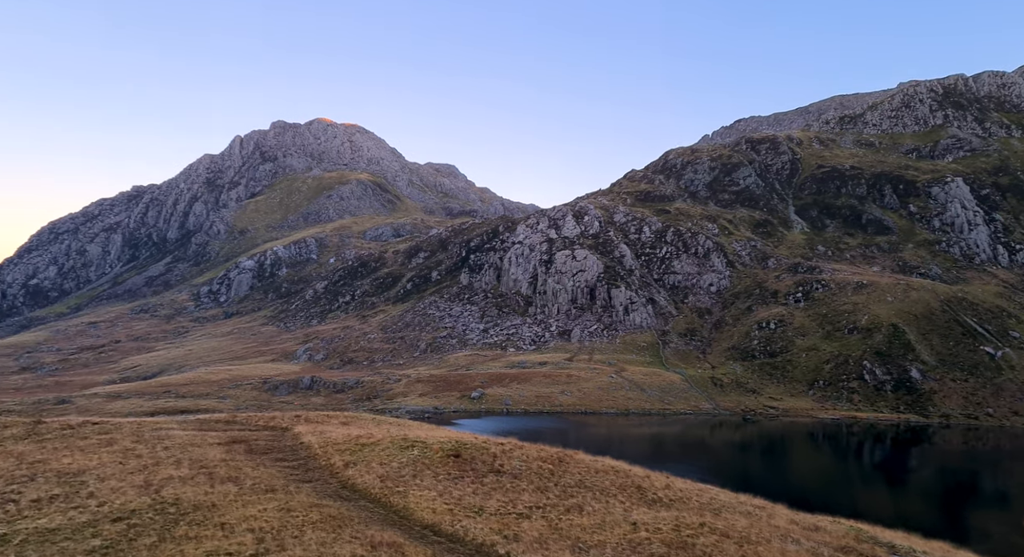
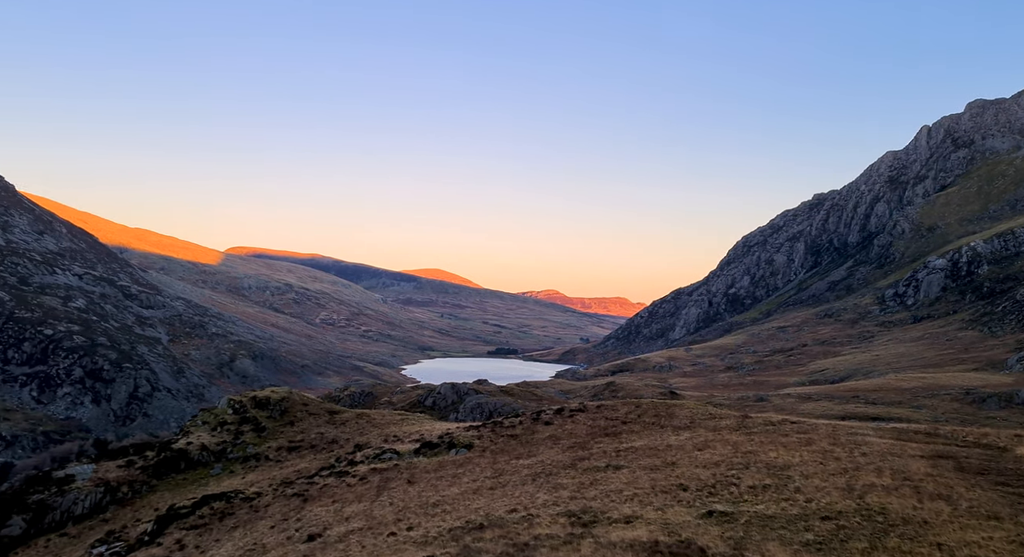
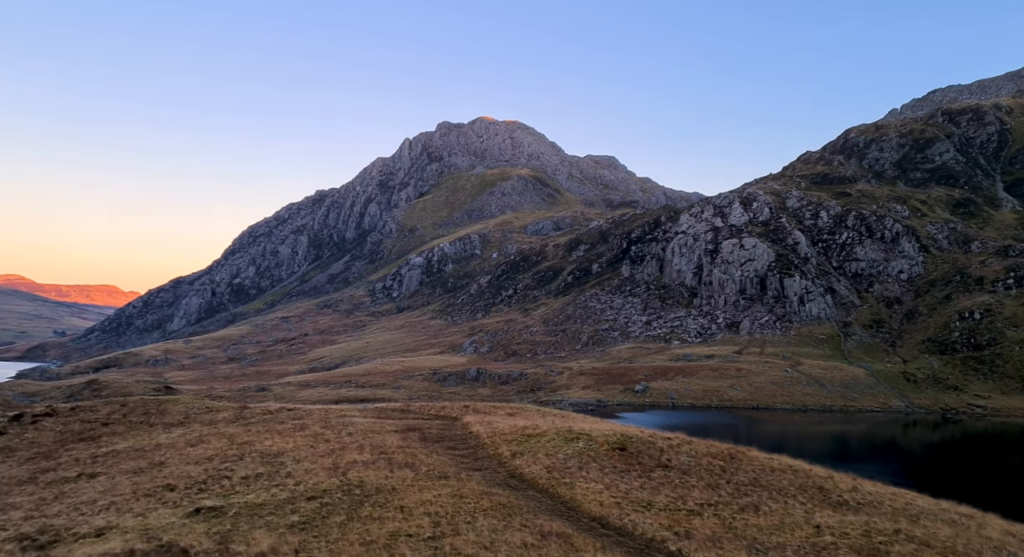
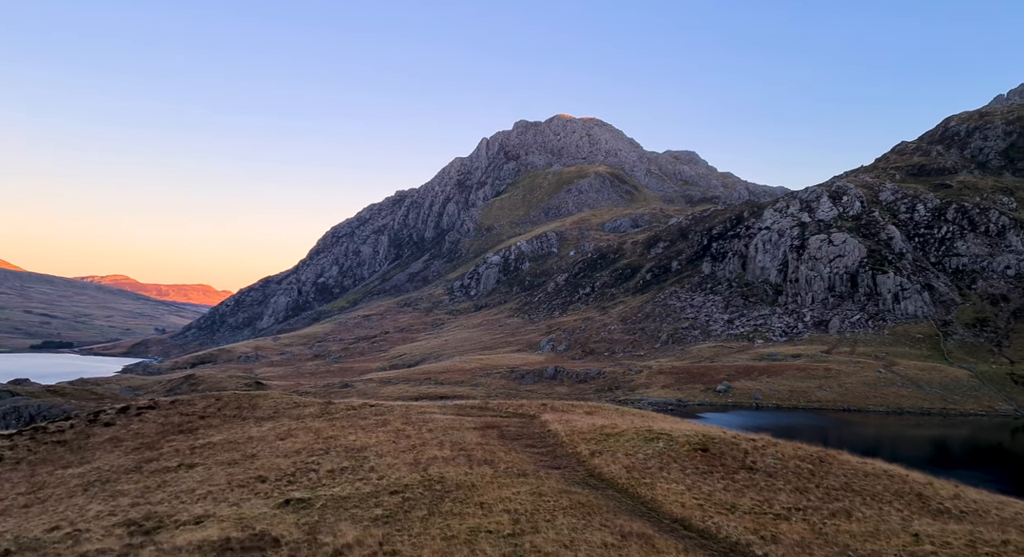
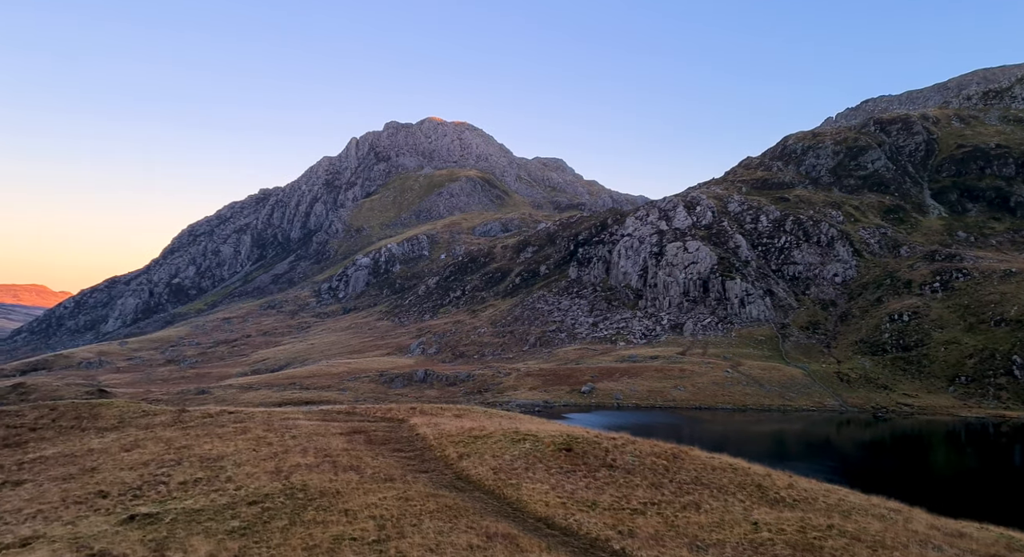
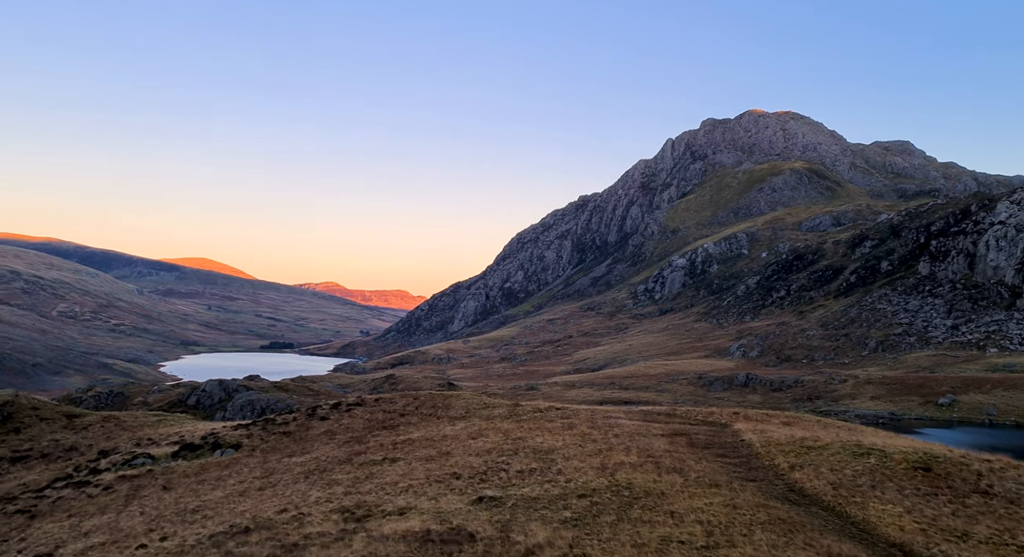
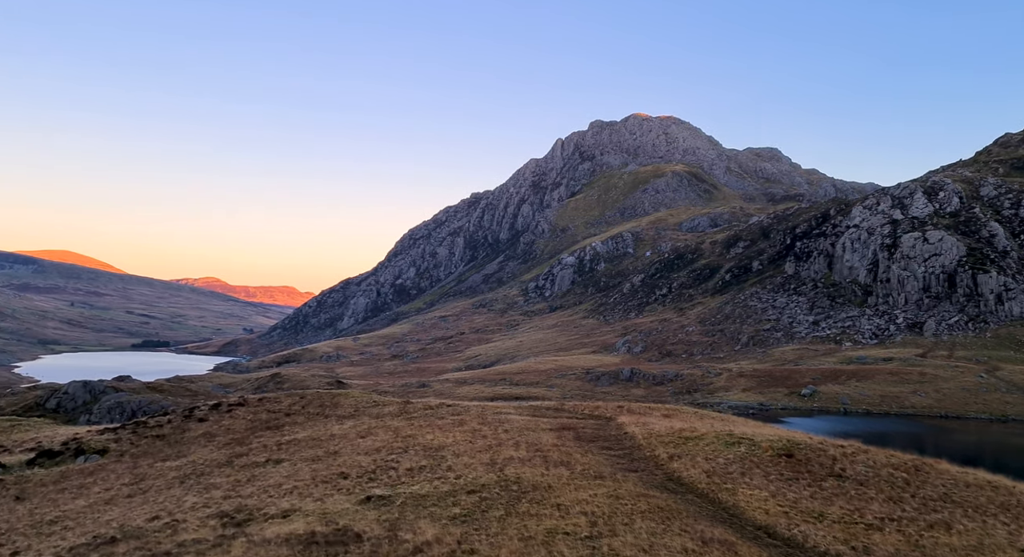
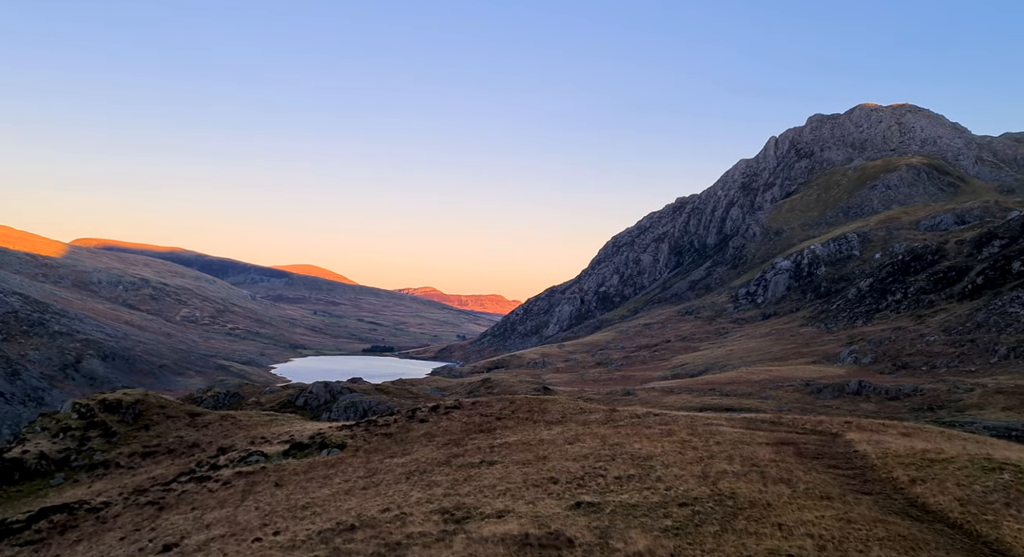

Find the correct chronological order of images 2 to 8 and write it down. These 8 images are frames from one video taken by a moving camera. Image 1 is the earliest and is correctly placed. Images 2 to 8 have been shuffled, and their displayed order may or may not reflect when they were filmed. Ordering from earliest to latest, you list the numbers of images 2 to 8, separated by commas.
5, 3, 4, 7, 6, 8, 2
